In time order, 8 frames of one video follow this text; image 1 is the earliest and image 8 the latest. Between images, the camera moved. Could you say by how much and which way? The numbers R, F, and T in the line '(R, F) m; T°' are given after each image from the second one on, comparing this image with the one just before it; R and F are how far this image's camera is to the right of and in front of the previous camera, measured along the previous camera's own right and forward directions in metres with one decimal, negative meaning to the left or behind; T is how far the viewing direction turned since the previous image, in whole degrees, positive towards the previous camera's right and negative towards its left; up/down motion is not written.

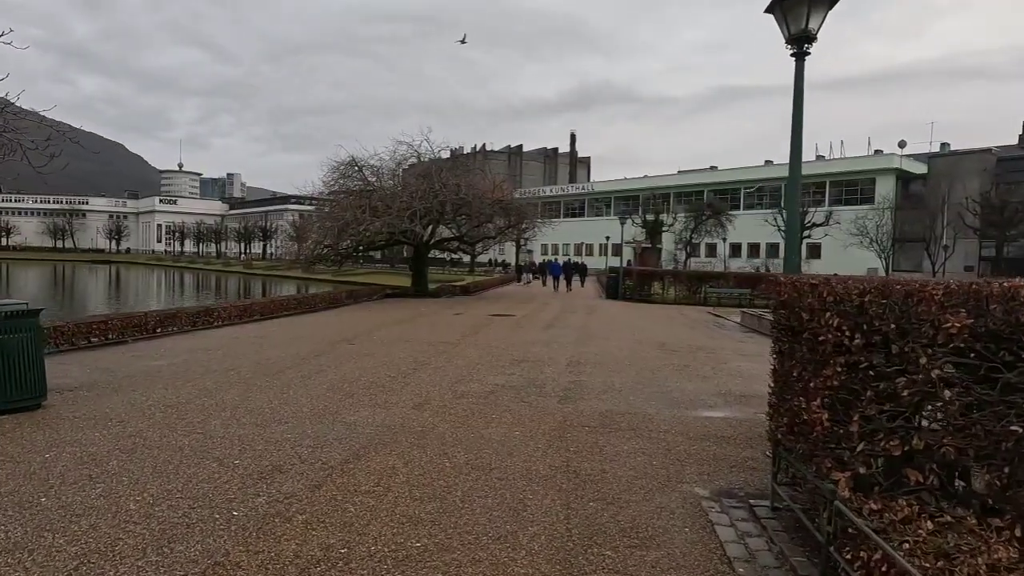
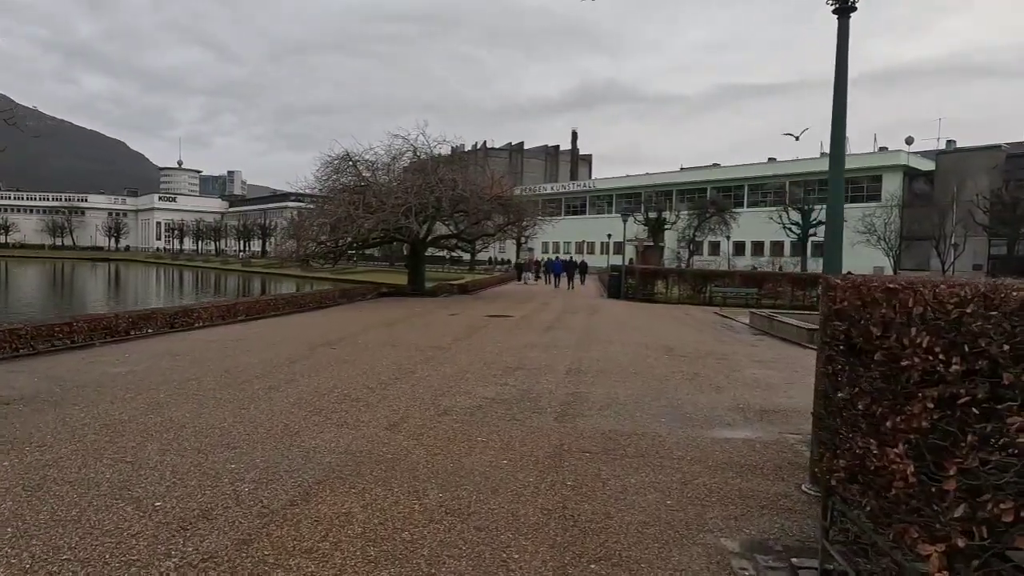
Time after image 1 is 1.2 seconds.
(+0.1, +1.0) m; 0°
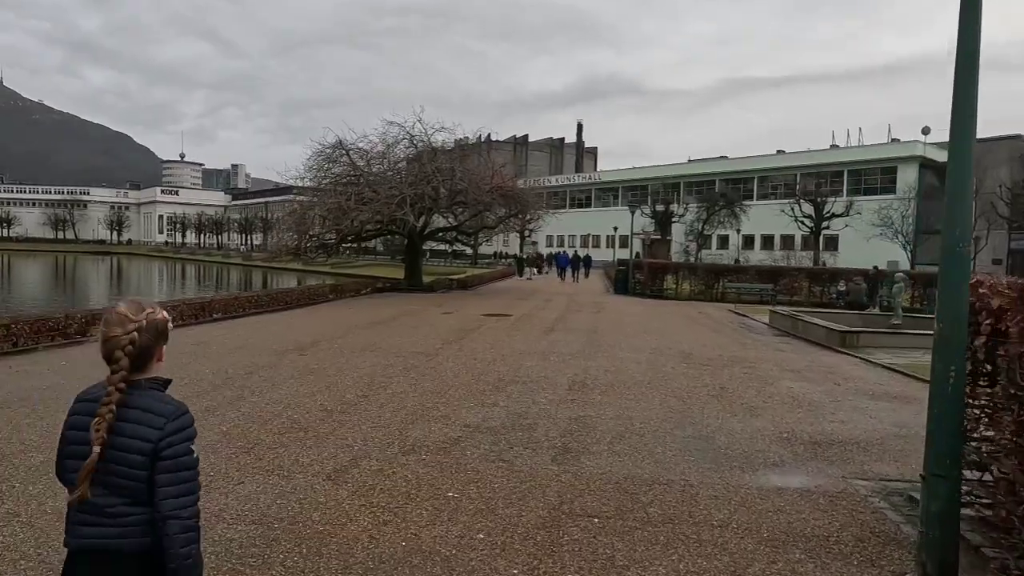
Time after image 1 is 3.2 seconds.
(+0.1, +1.6) m; 0°
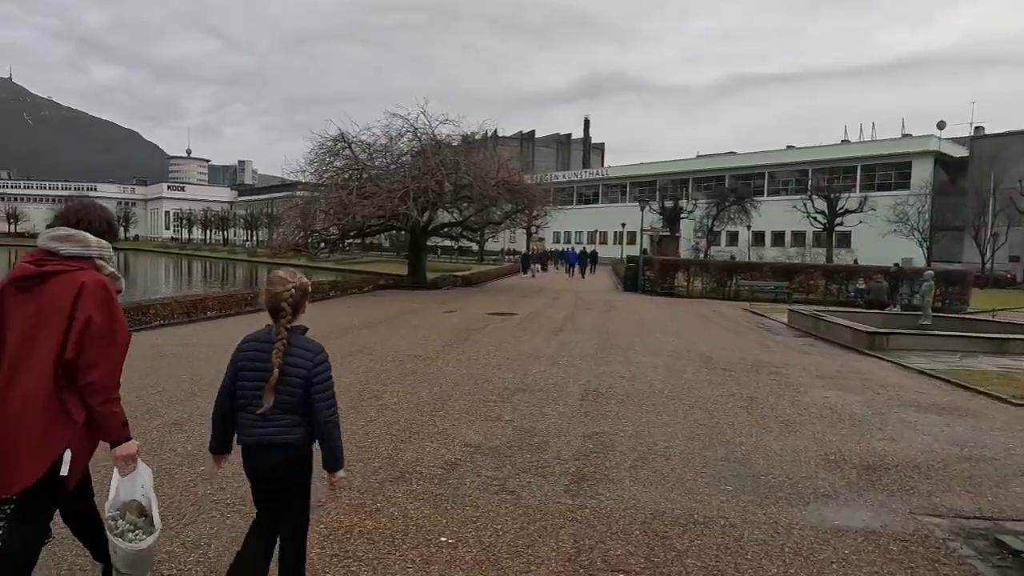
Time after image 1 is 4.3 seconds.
(0.0, +0.8) m; -1°
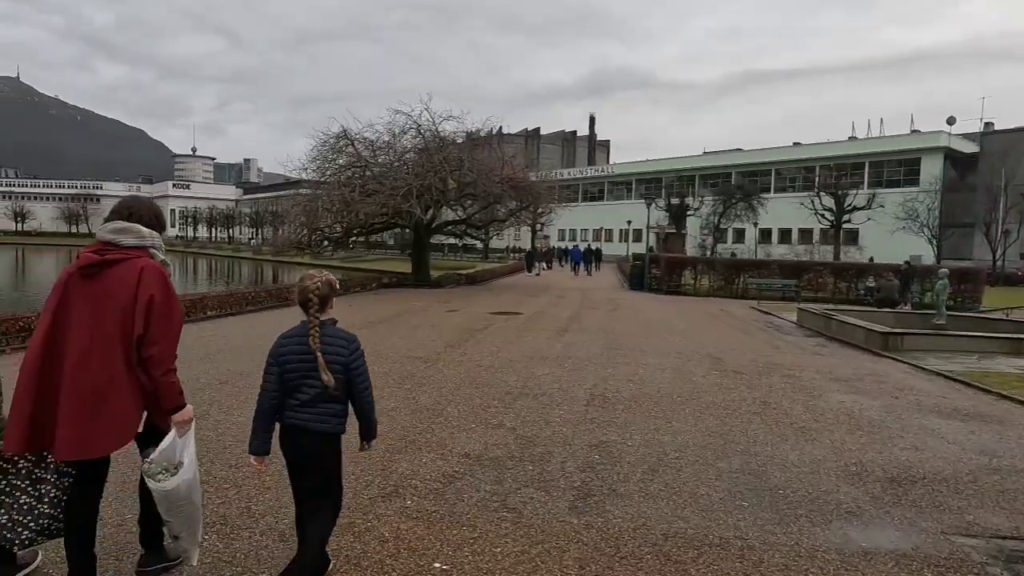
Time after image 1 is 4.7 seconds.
(0.0, +0.3) m; 0°
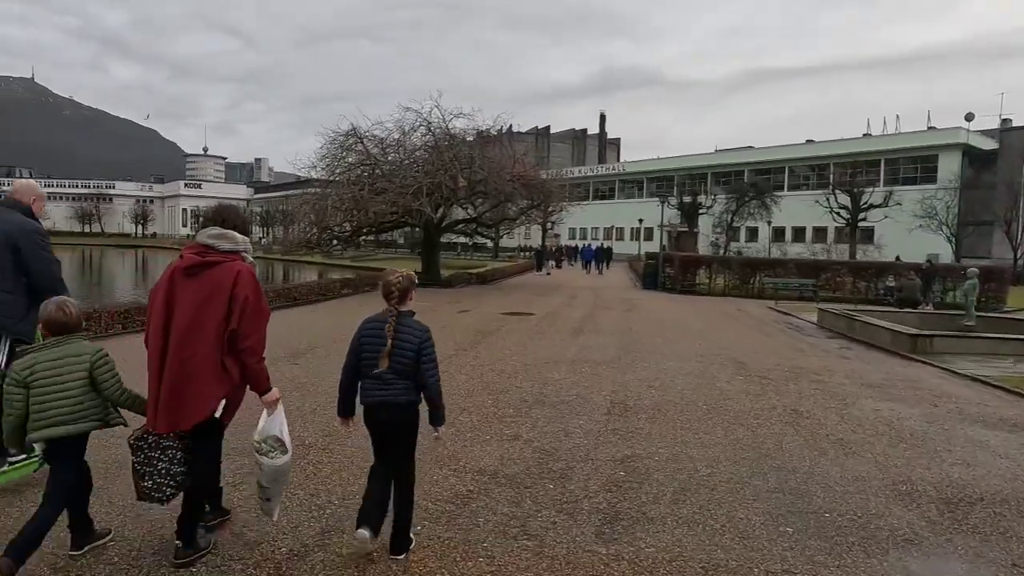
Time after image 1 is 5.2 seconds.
(-0.1, +0.4) m; -1°
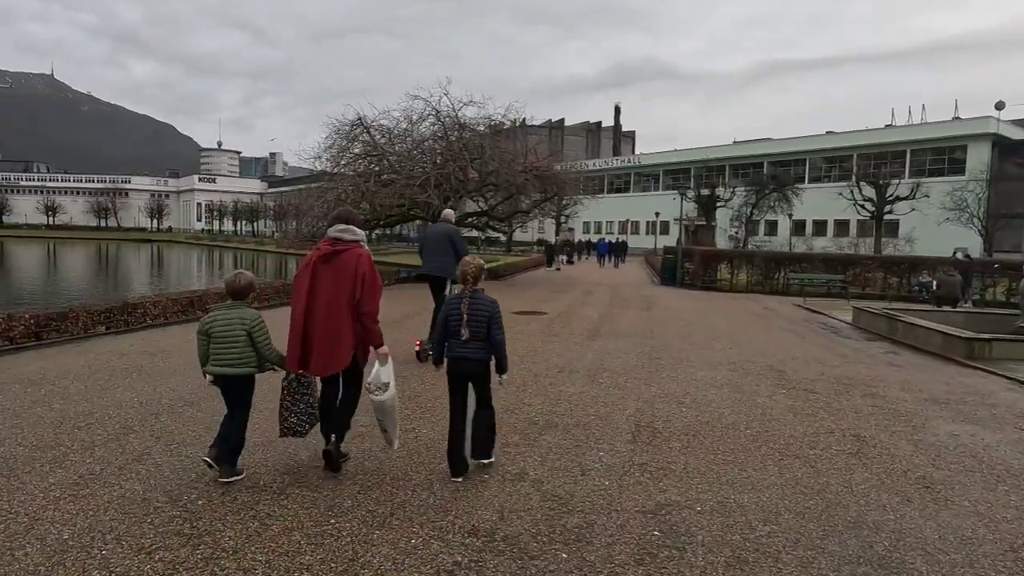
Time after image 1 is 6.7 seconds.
(+0.1, +1.1) m; -1°
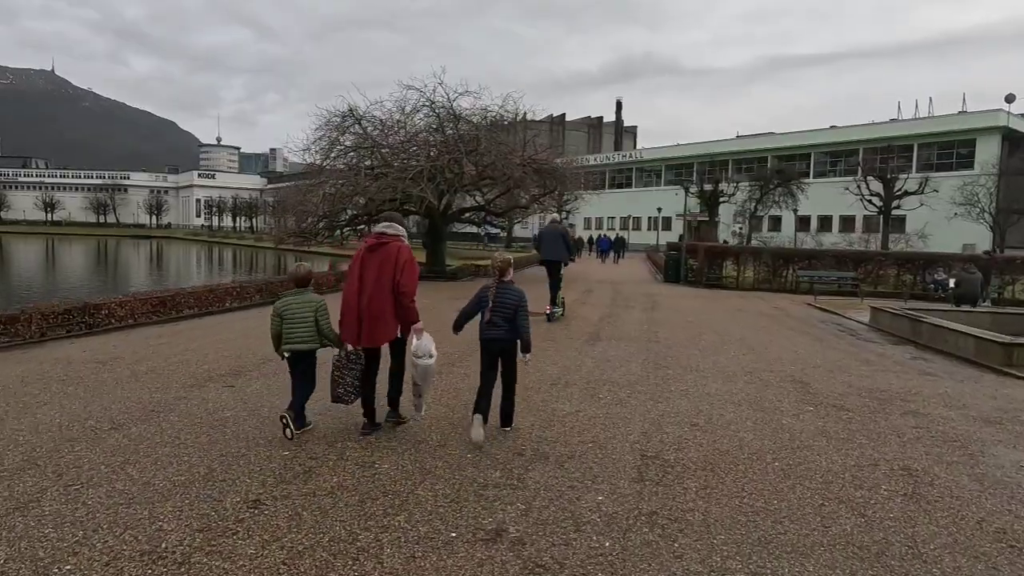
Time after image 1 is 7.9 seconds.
(+0.1, +1.0) m; 0°
